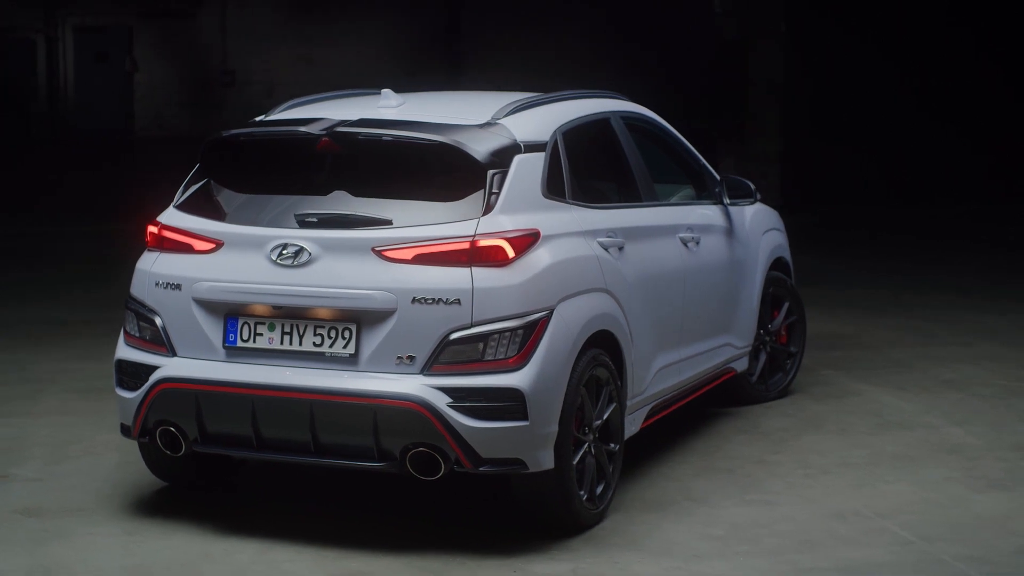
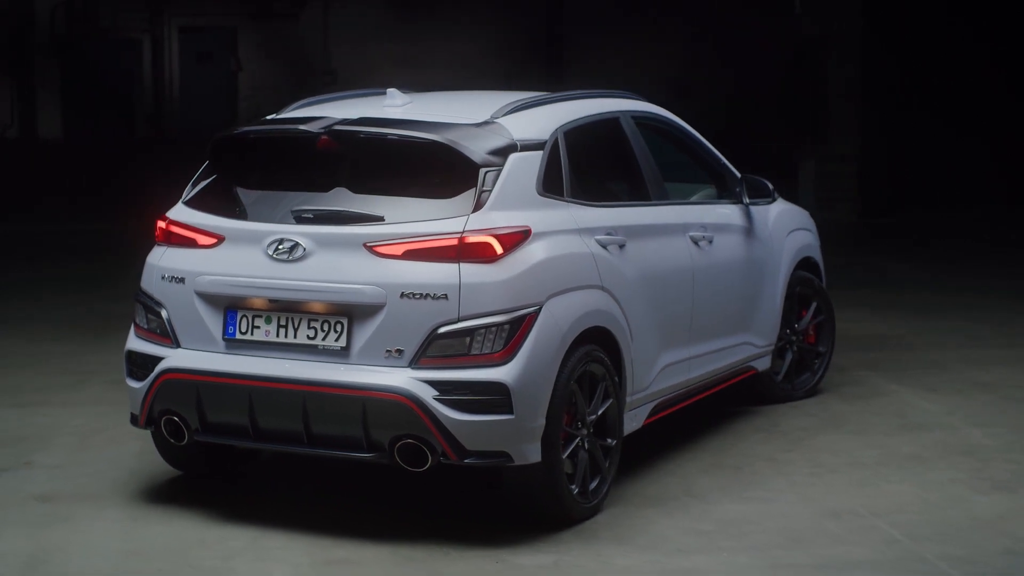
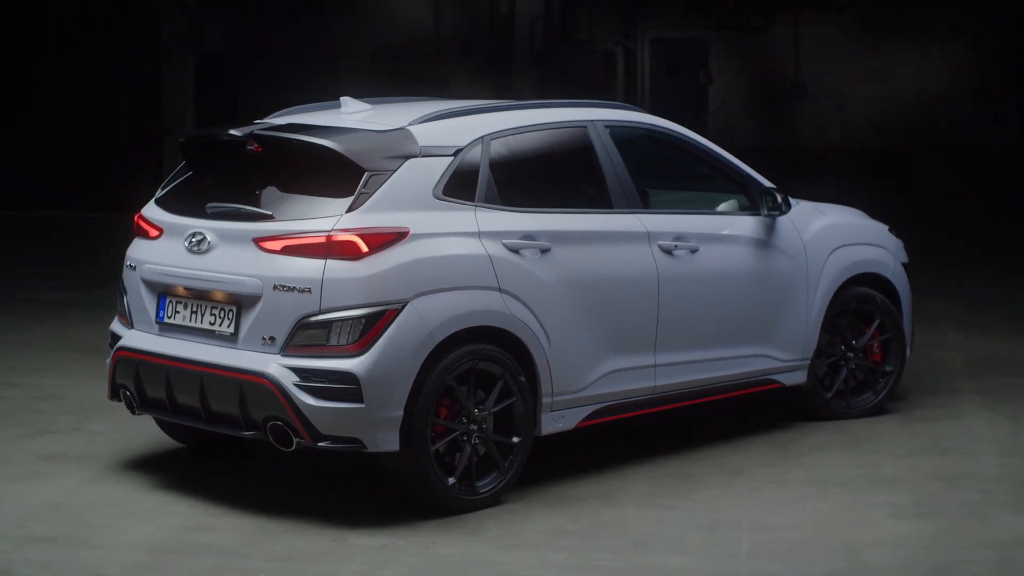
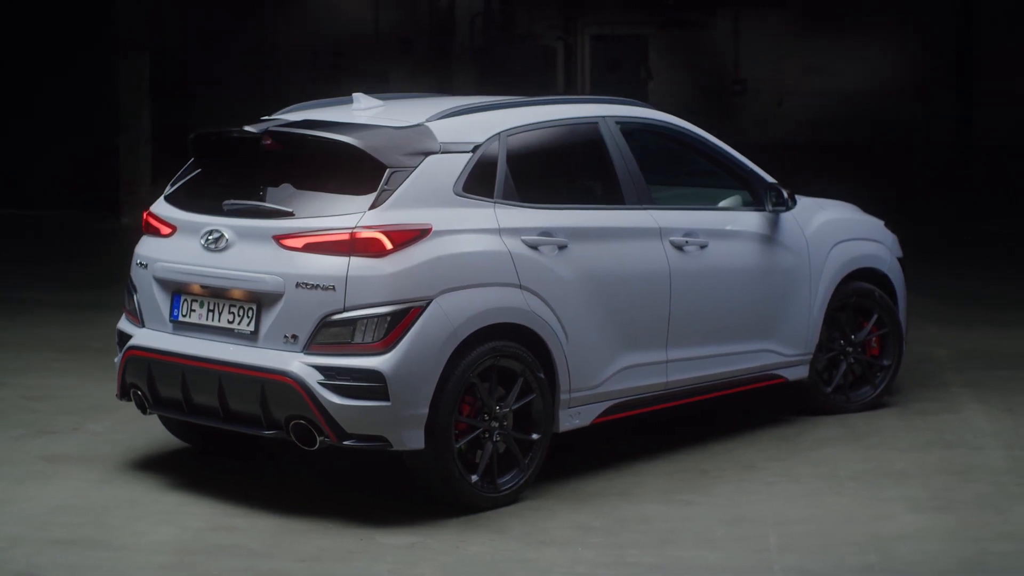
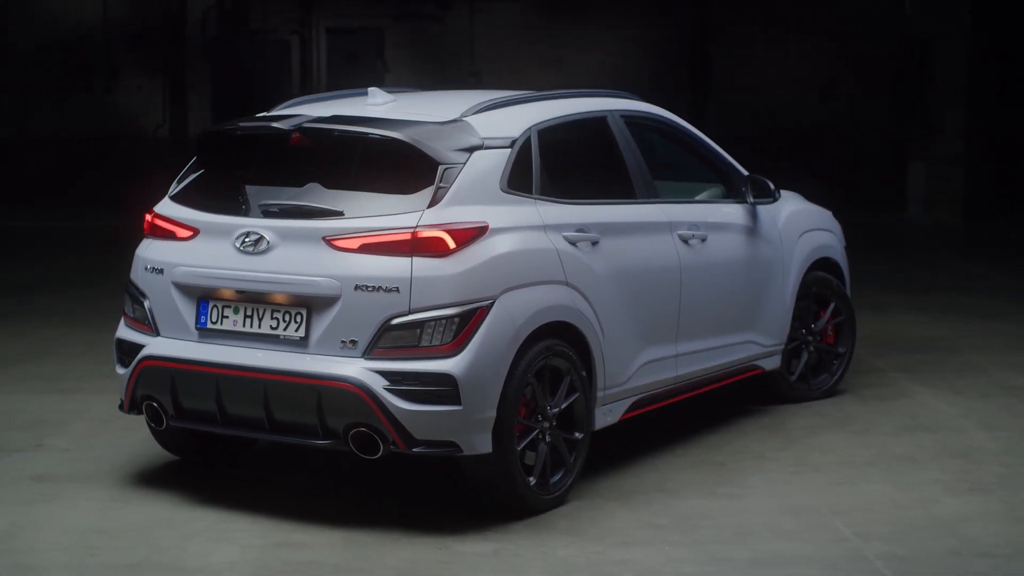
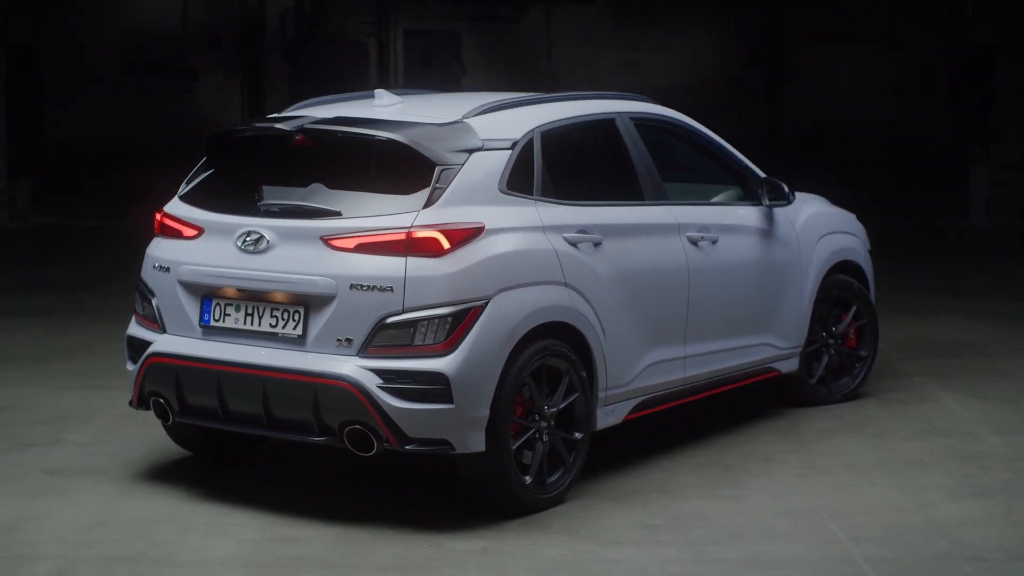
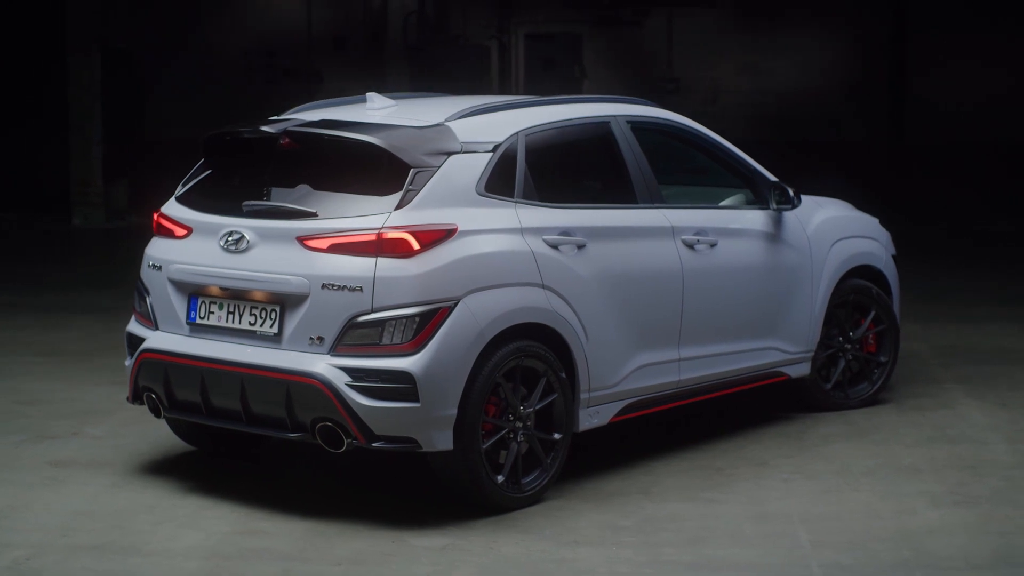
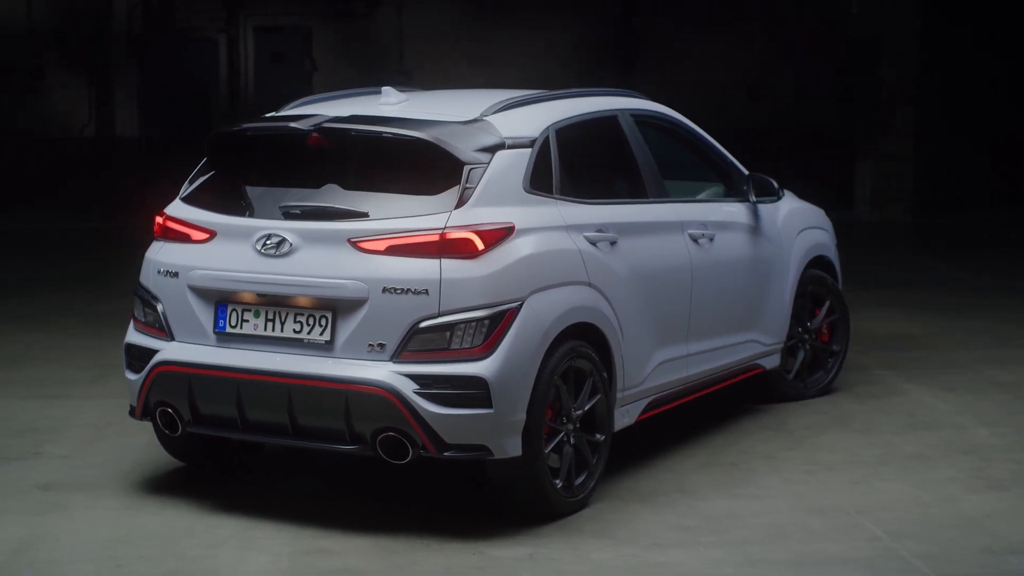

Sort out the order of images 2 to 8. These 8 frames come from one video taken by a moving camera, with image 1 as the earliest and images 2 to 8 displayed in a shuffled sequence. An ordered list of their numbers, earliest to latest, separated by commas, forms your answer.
2, 8, 5, 6, 7, 4, 3
